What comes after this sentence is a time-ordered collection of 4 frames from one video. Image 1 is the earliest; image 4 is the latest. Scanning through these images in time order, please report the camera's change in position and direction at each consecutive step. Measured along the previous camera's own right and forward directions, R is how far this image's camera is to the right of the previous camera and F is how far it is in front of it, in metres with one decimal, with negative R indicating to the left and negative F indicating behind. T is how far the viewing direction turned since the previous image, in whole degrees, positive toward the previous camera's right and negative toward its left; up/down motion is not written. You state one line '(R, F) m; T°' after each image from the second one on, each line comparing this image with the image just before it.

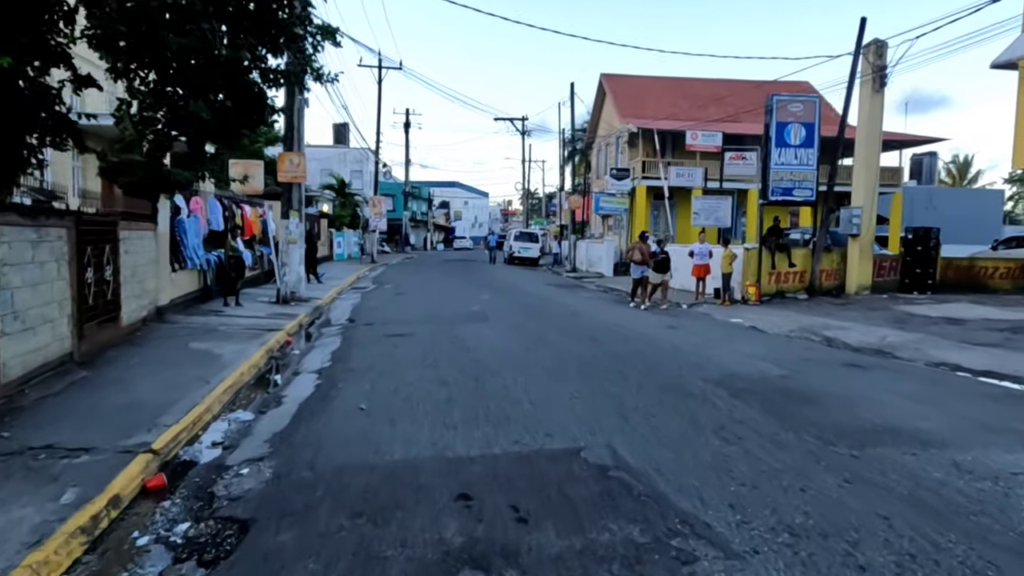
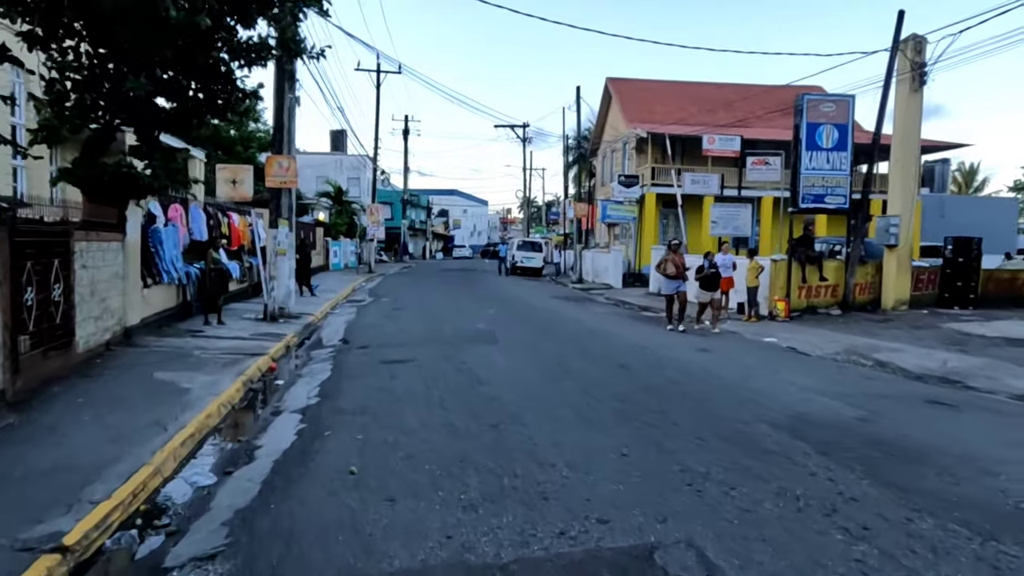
(-0.3, +1.7) m; 0°
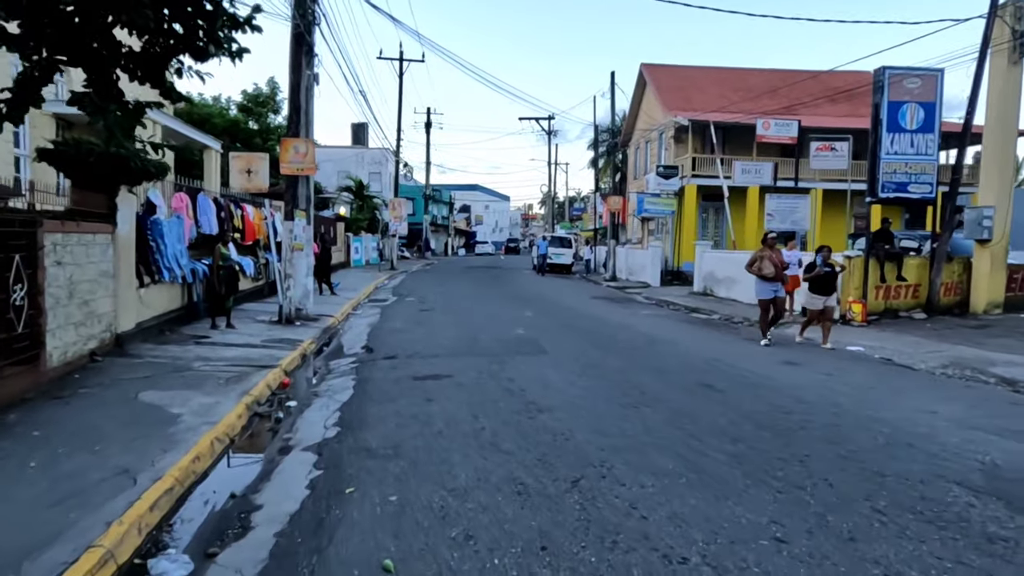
(-0.6, +2.0) m; -2°
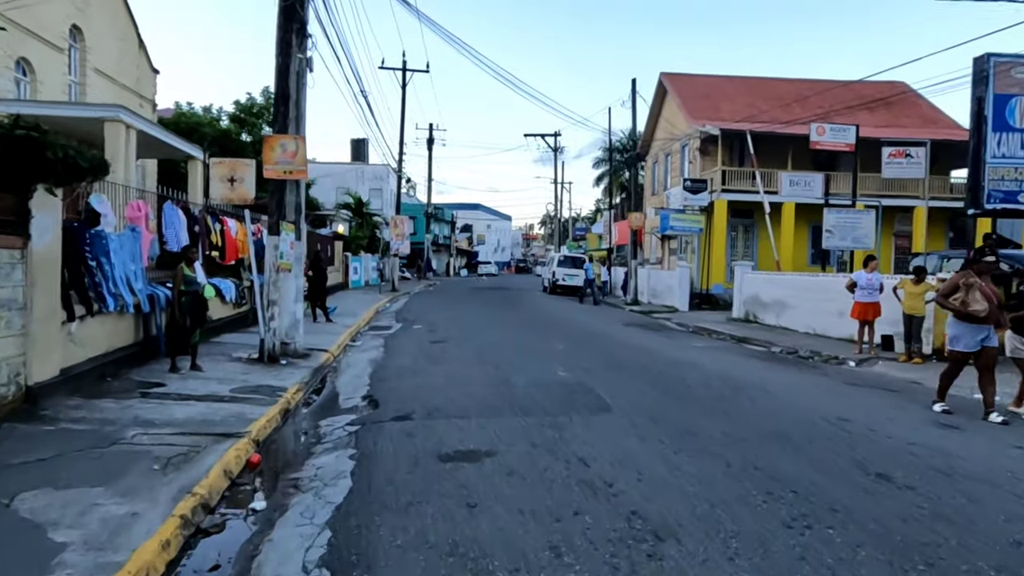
(-0.7, +2.9) m; 0°
